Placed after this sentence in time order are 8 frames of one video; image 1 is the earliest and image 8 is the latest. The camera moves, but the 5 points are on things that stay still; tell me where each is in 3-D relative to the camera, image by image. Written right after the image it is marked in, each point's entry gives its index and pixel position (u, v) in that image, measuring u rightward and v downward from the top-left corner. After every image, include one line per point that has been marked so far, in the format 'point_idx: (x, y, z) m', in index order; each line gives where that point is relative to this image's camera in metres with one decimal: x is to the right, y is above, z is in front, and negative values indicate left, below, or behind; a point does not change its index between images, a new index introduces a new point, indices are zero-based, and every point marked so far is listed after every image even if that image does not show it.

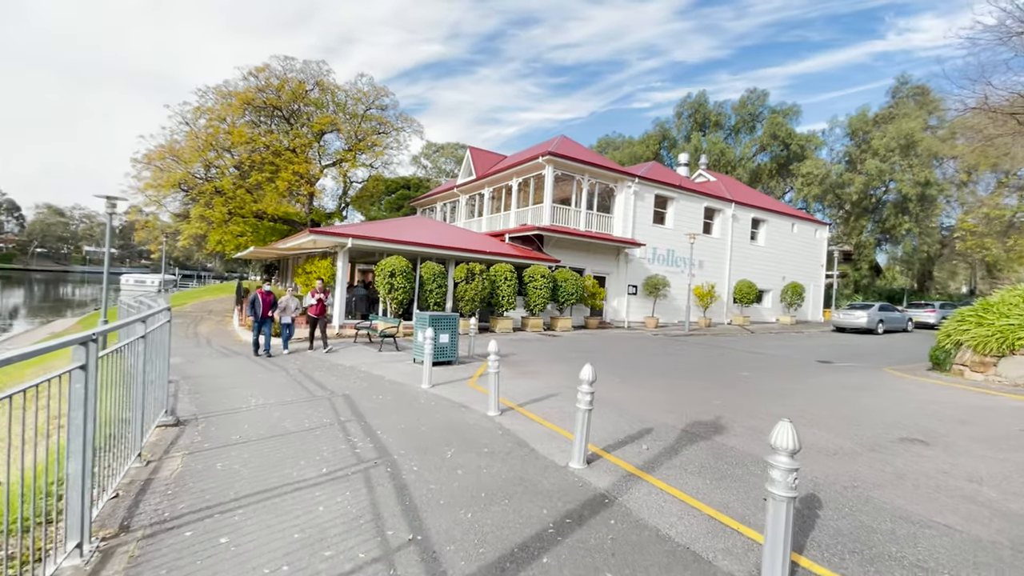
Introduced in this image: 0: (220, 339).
0: (-8.5, -1.5, +14.0) m
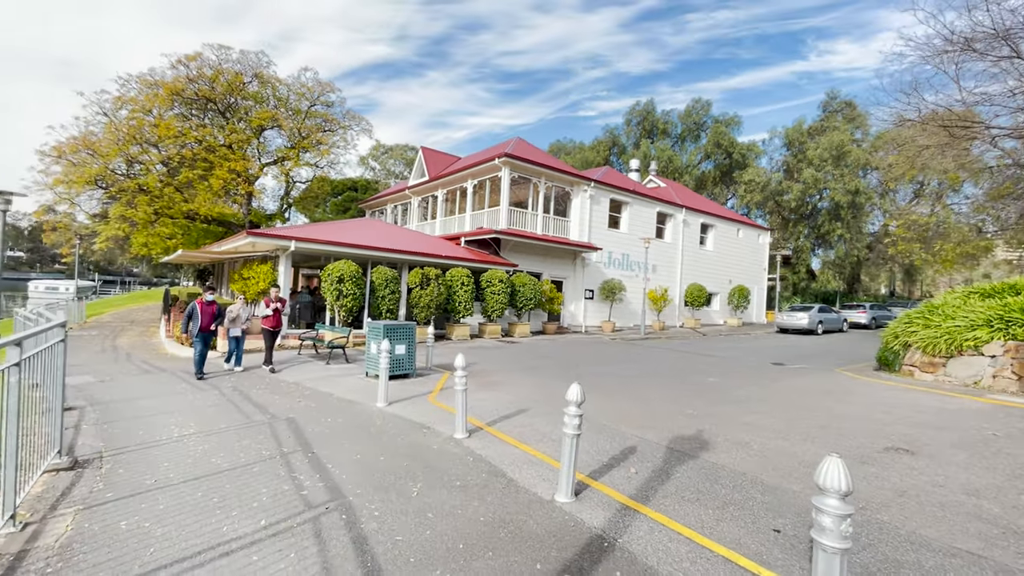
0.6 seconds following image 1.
0: (-9.7, -1.7, +12.5) m
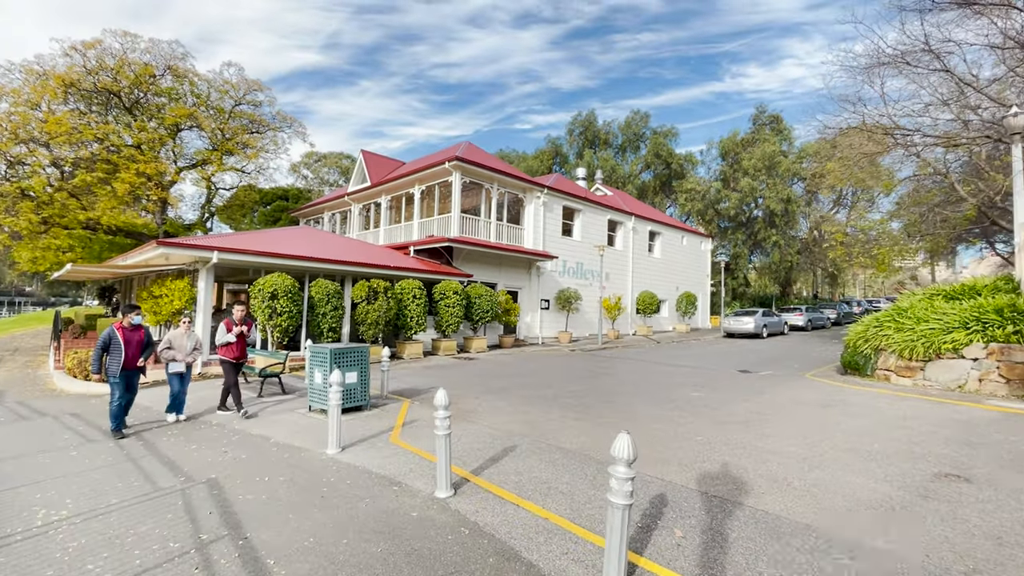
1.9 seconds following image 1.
0: (-10.5, -2.2, +10.3) m
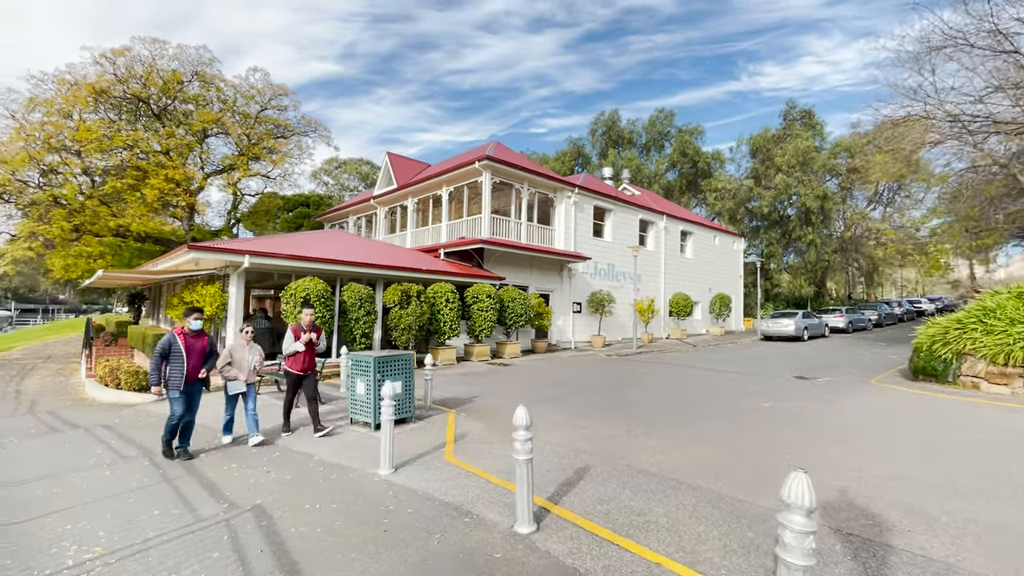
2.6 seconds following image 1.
0: (-9.6, -2.4, +10.0) m
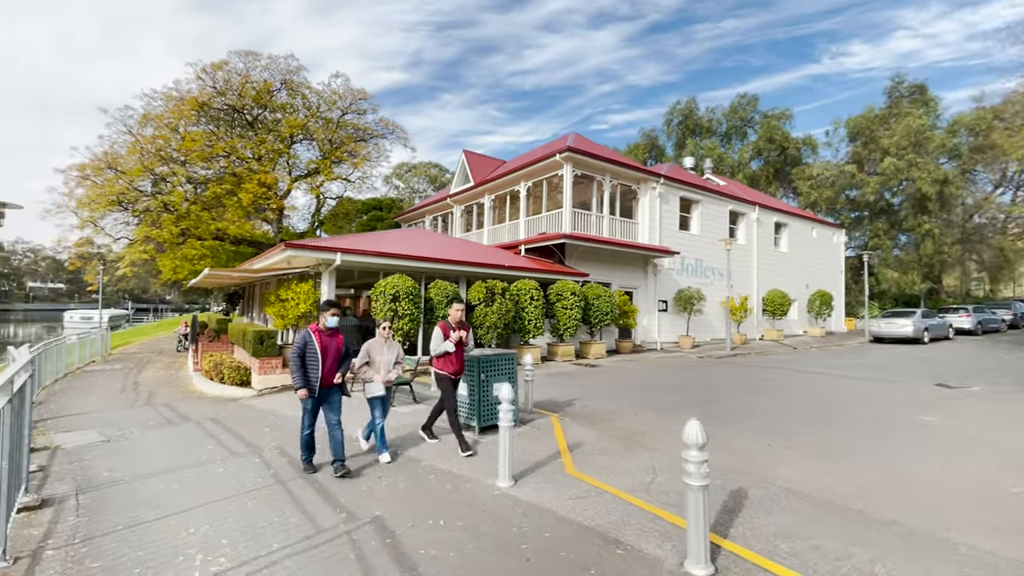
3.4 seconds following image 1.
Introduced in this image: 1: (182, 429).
0: (-7.7, -2.3, +10.6) m
1: (-4.9, -2.1, +7.1) m
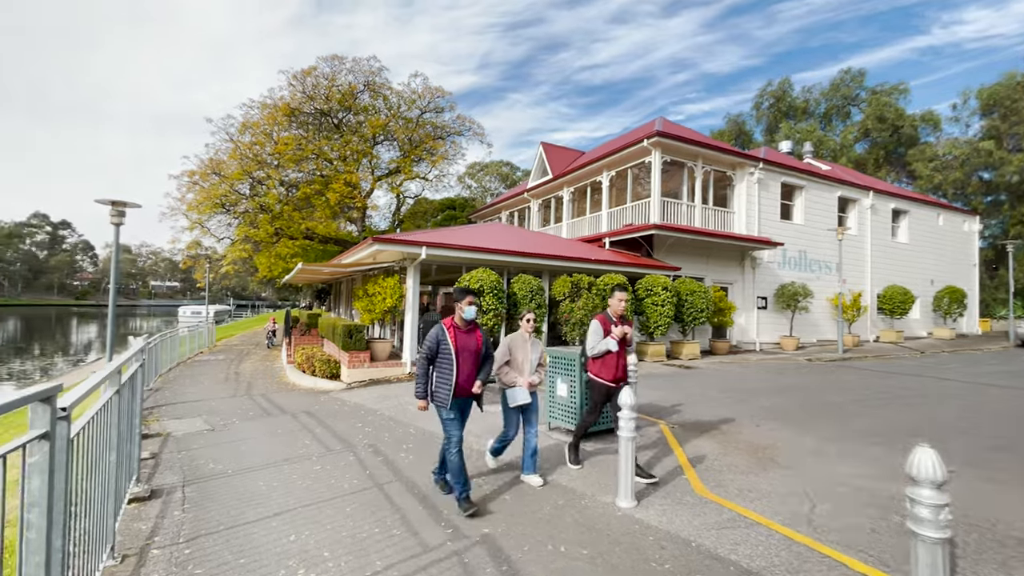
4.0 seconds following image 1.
0: (-5.7, -2.2, +11.0) m
1: (-3.5, -2.0, +7.1) m
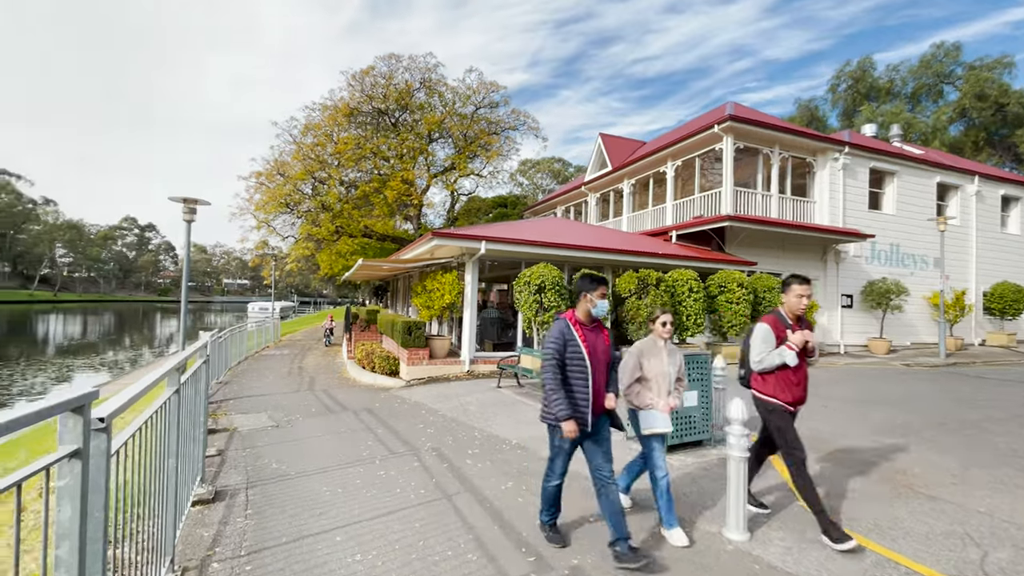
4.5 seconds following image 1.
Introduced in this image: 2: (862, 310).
0: (-4.3, -2.1, +11.1) m
1: (-2.5, -1.9, +7.0) m
2: (+10.5, -0.6, +14.4) m
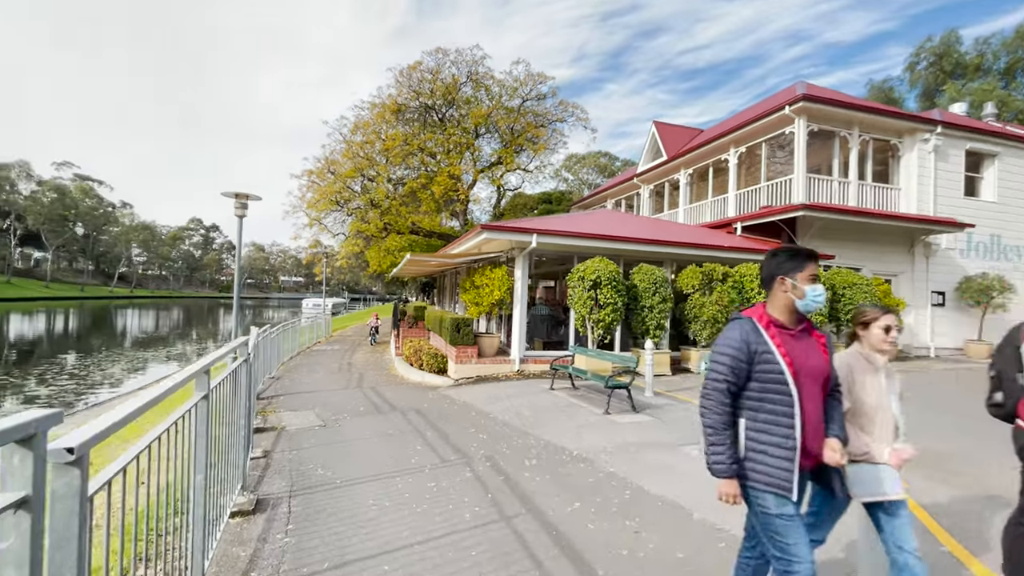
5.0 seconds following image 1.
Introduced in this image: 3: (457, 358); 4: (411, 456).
0: (-3.2, -2.0, +11.0) m
1: (-1.7, -1.8, +6.7) m
2: (+11.9, -0.5, +12.9) m
3: (-1.1, -1.4, +9.7) m
4: (-1.0, -1.7, +4.8) m
